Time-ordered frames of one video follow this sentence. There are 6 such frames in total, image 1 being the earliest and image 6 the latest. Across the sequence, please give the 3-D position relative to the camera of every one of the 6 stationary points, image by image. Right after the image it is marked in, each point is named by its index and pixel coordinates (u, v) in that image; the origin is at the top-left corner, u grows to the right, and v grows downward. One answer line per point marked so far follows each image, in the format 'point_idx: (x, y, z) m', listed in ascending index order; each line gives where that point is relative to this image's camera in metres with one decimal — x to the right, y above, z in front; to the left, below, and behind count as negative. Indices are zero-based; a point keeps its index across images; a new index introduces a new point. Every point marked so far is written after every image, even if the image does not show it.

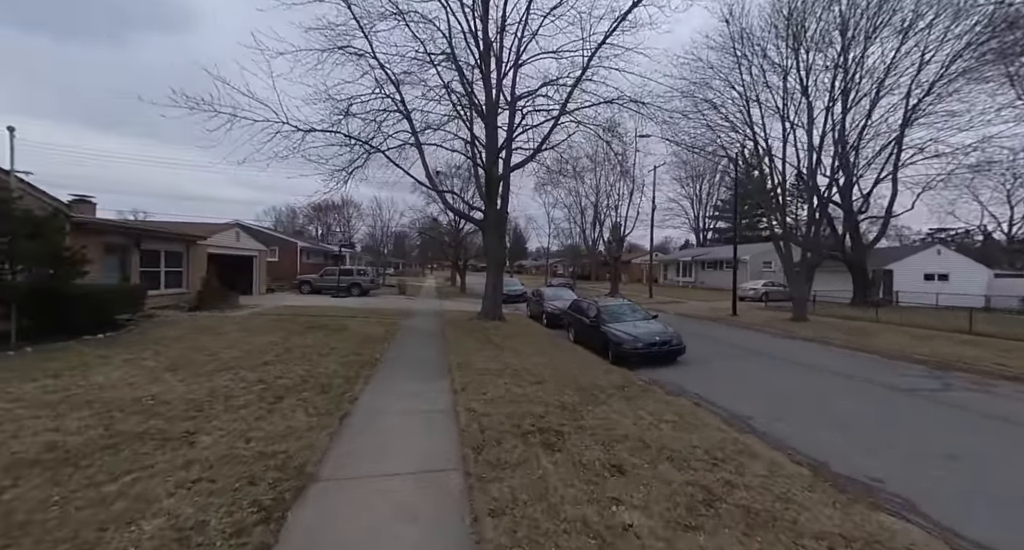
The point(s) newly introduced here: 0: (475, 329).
0: (-1.4, -1.9, +13.8) m
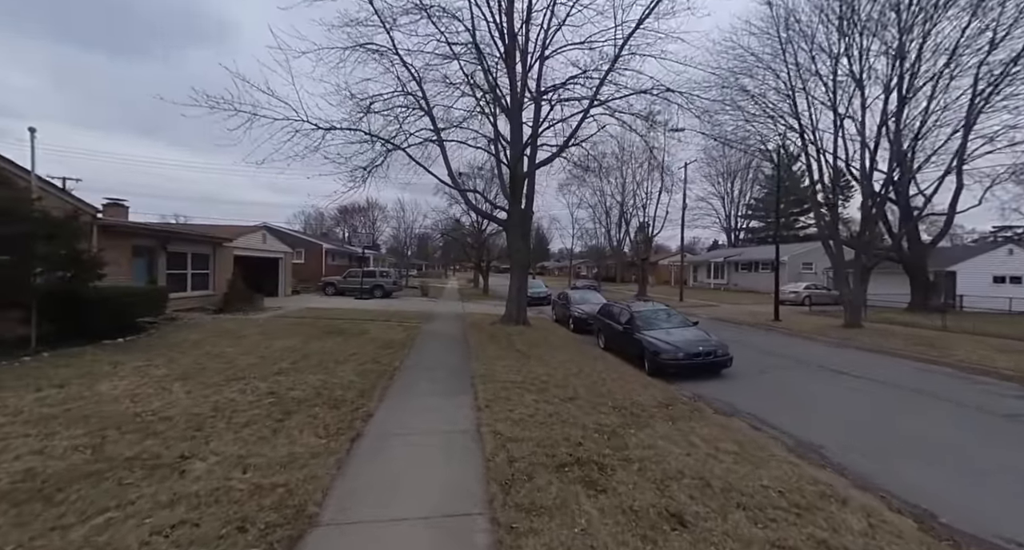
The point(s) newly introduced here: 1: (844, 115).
0: (-0.5, -2.0, +13.2) m
1: (+15.2, +7.3, +17.7) m
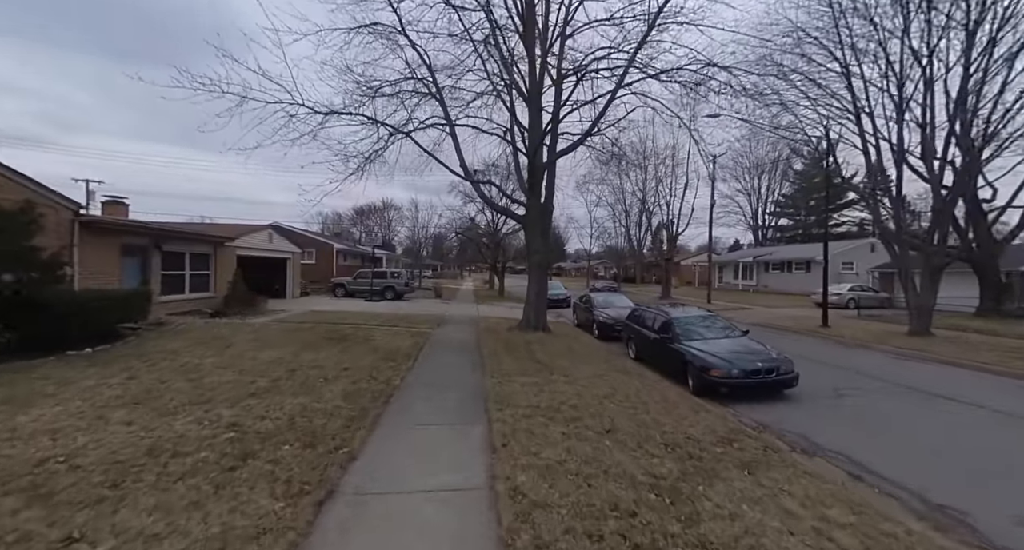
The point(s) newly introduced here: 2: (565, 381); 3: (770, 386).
0: (+0.1, -2.0, +11.8) m
1: (+15.9, +7.3, +15.7) m
2: (+1.1, -2.2, +8.0) m
3: (+5.2, -2.2, +7.8) m
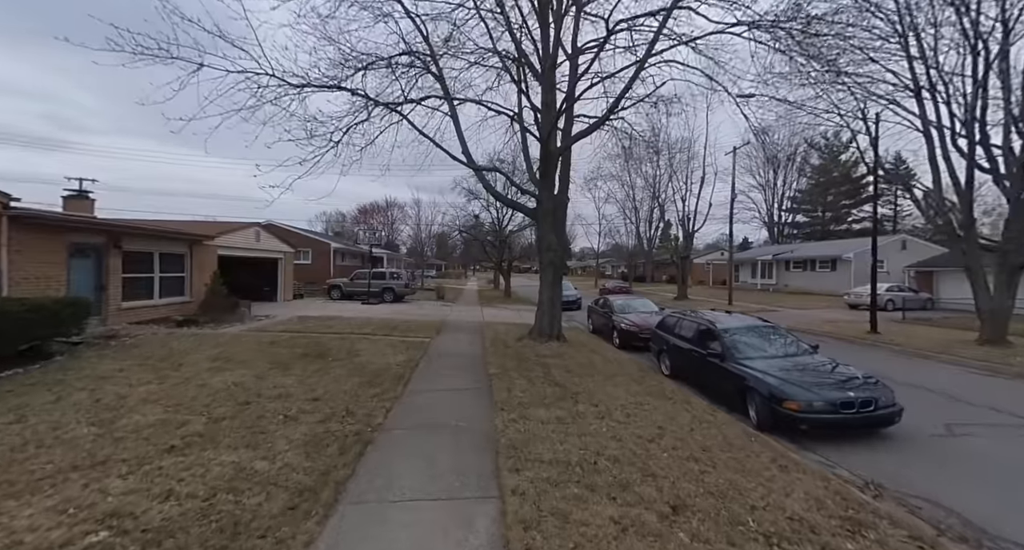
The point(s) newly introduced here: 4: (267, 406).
0: (+0.4, -2.1, +10.1) m
1: (+16.2, +7.3, +13.7) m
2: (+1.3, -2.2, +6.2) m
3: (+5.5, -2.3, +6.0) m
4: (-3.7, -2.0, +5.8) m
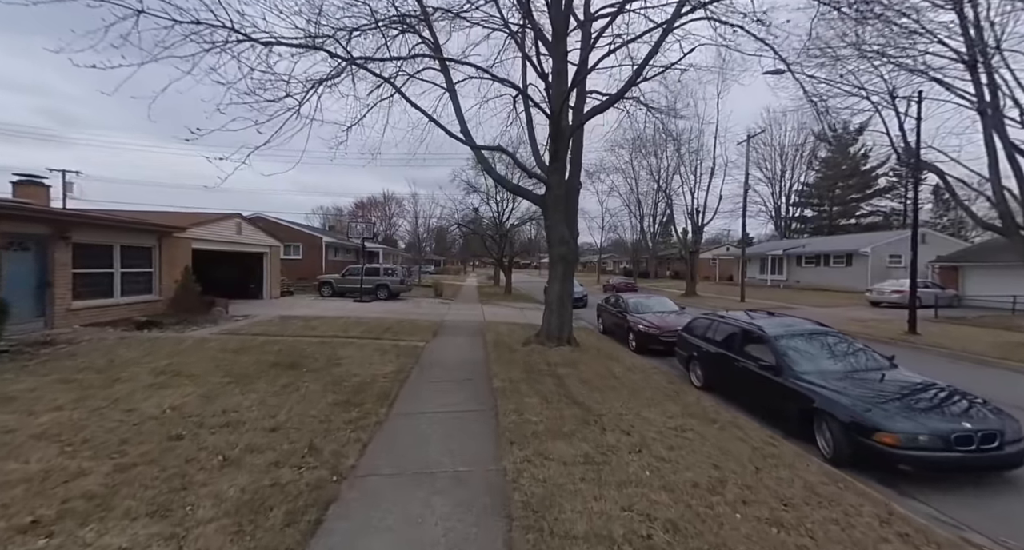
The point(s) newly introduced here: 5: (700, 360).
0: (+0.5, -2.0, +8.7) m
1: (+16.4, +7.5, +12.3) m
2: (+1.5, -2.2, +4.9) m
3: (+5.6, -2.2, +4.7) m
4: (-3.5, -1.9, +4.5) m
5: (+4.2, -1.9, +8.7) m
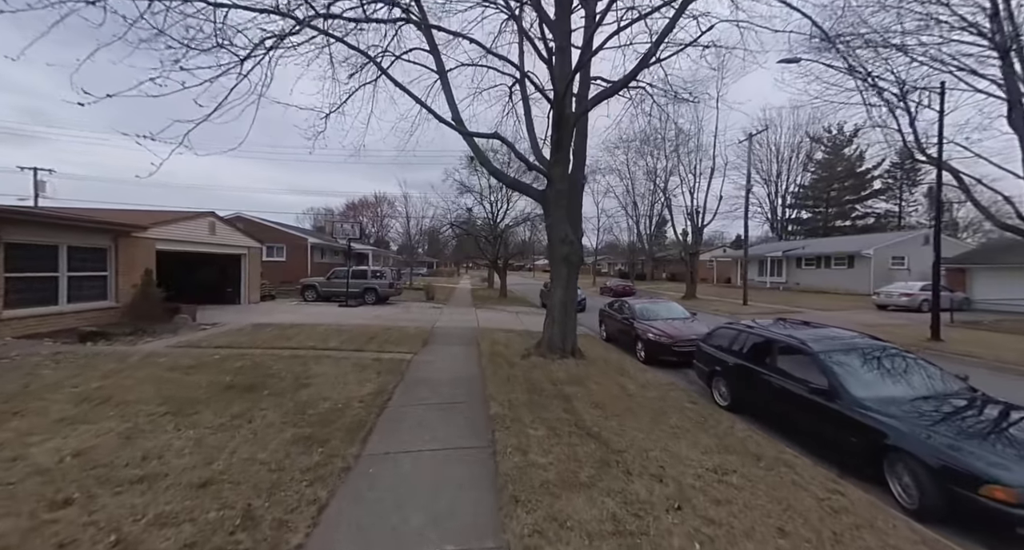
0: (+0.5, -2.1, +7.6) m
1: (+16.3, +7.4, +11.5) m
2: (+1.5, -2.2, +3.8) m
3: (+5.7, -2.3, +3.7) m
4: (-3.5, -2.0, +3.3) m
5: (+4.2, -2.0, +7.7) m
